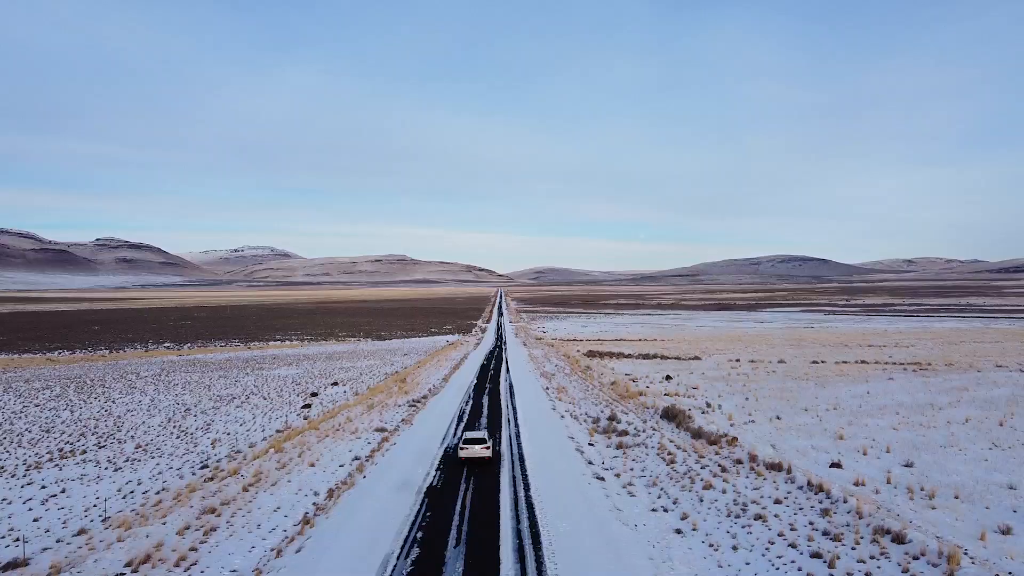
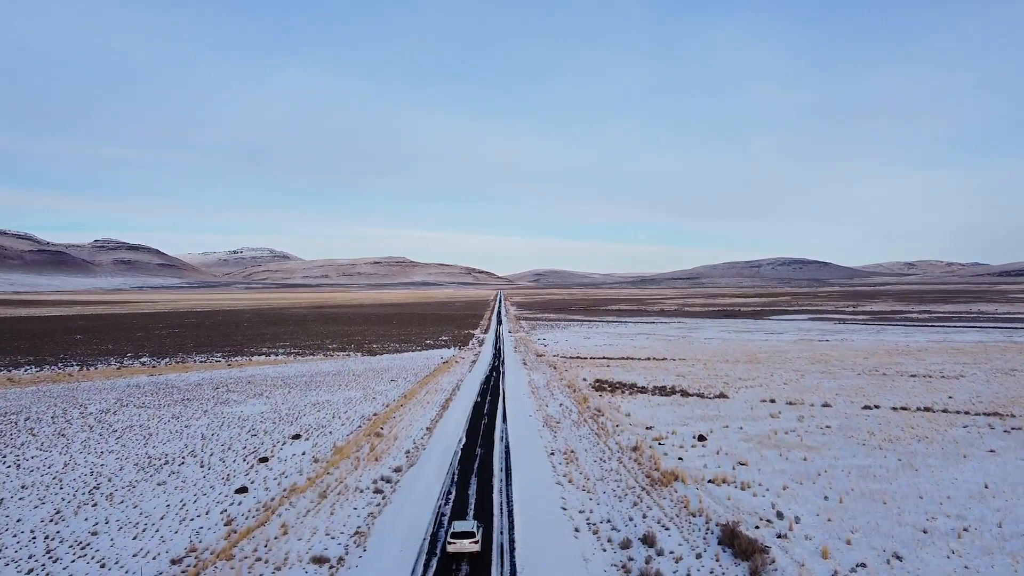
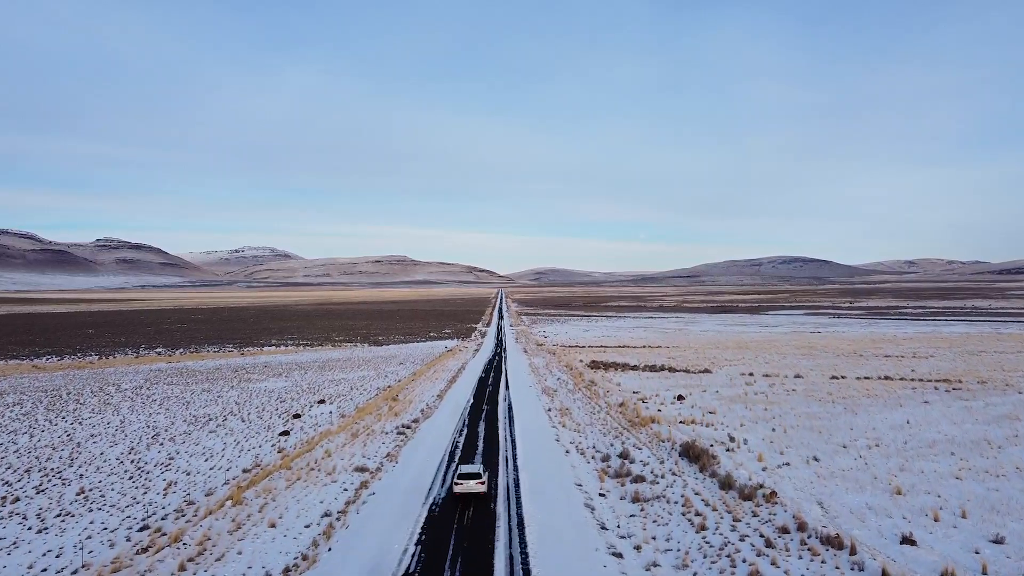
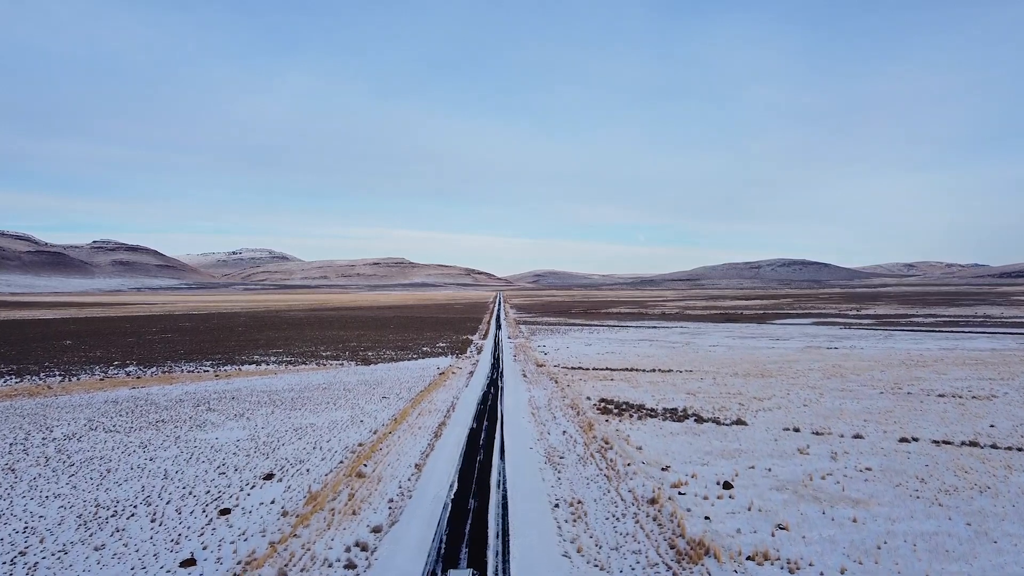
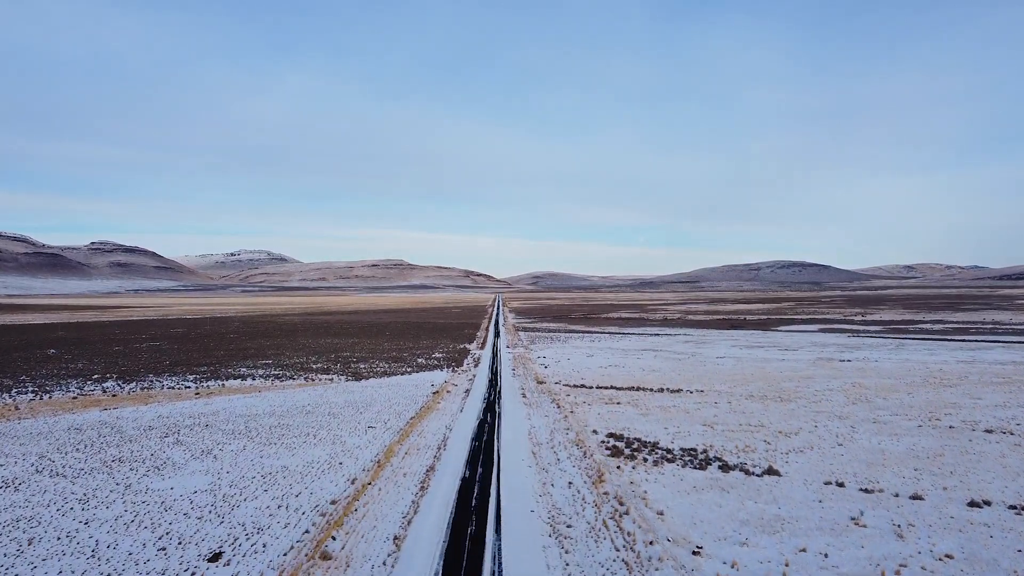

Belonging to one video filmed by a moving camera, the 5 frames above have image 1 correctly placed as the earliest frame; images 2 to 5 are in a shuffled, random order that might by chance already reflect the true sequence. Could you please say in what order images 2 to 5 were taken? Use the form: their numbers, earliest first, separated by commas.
3, 2, 4, 5
